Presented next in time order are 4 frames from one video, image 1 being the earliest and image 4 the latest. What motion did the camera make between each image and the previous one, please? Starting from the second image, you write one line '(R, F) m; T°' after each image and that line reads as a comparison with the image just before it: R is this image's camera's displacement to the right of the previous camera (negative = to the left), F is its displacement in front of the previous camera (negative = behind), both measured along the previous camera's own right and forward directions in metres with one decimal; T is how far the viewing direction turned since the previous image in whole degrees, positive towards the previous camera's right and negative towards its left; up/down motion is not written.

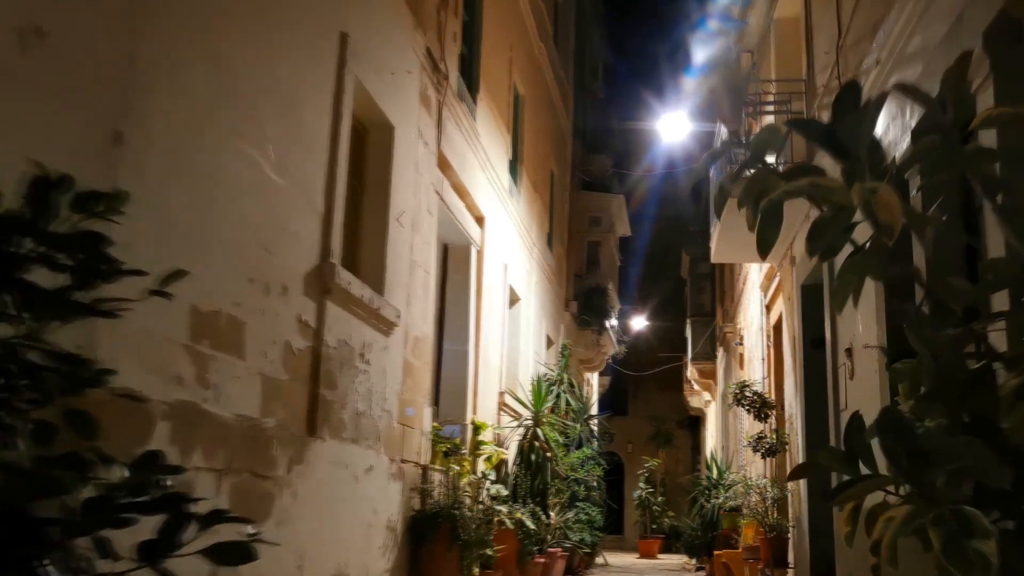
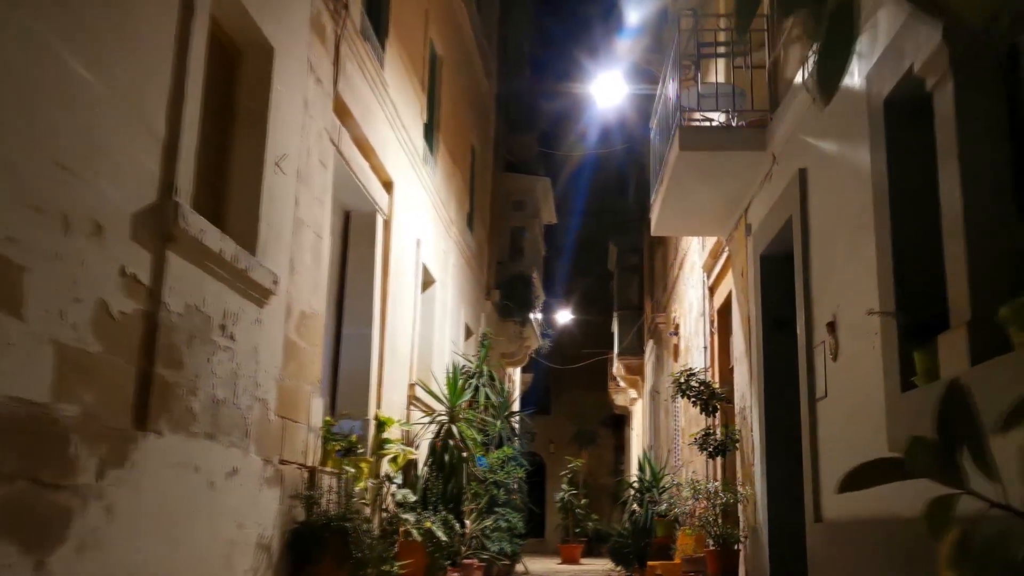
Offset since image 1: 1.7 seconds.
(+0.1, +1.0) m; +4°
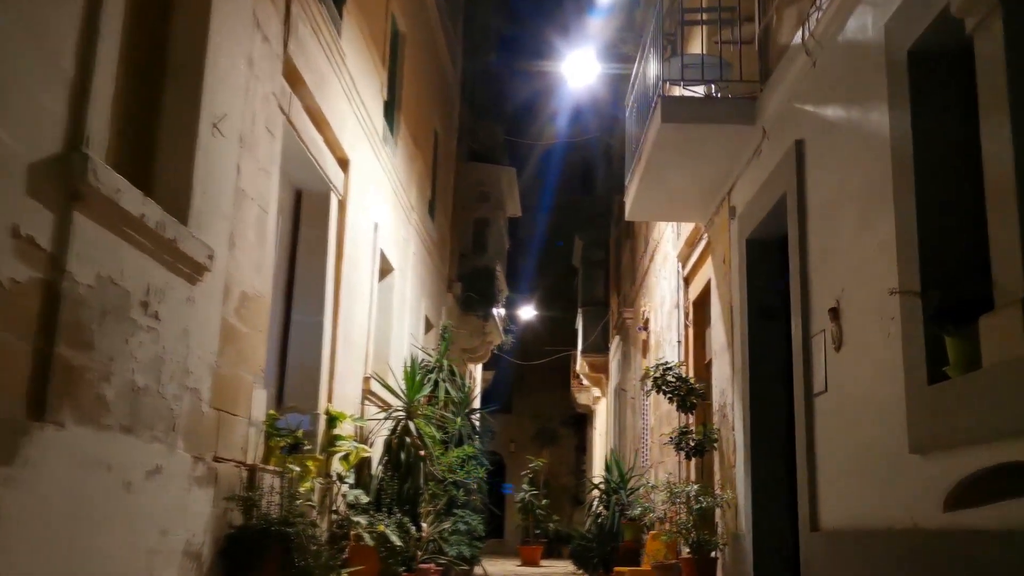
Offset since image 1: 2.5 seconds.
(0.0, +0.4) m; +2°
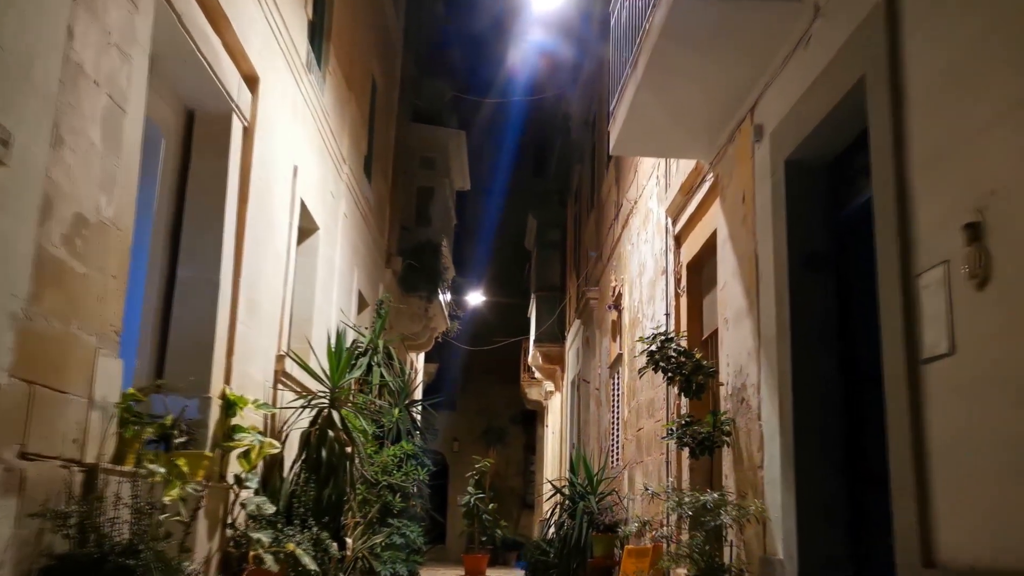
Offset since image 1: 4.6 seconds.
(0.0, +1.3) m; +3°
